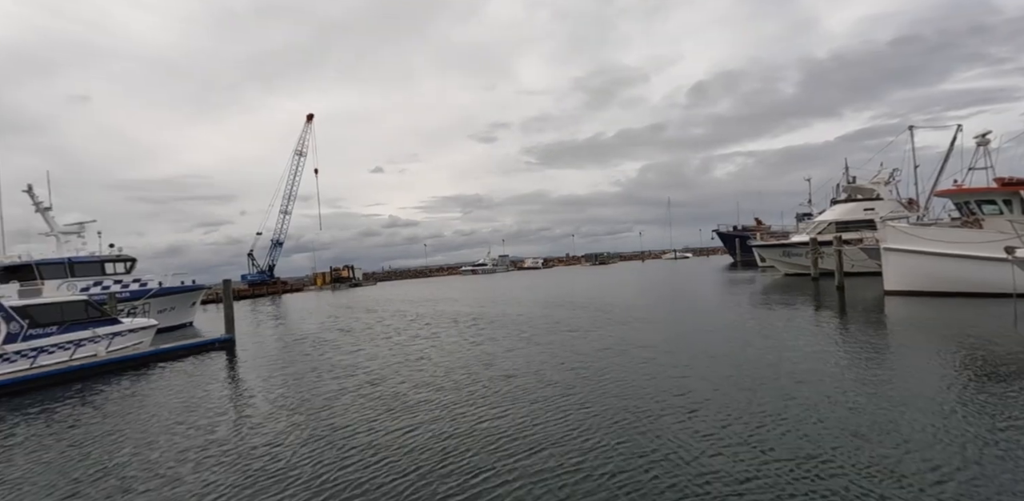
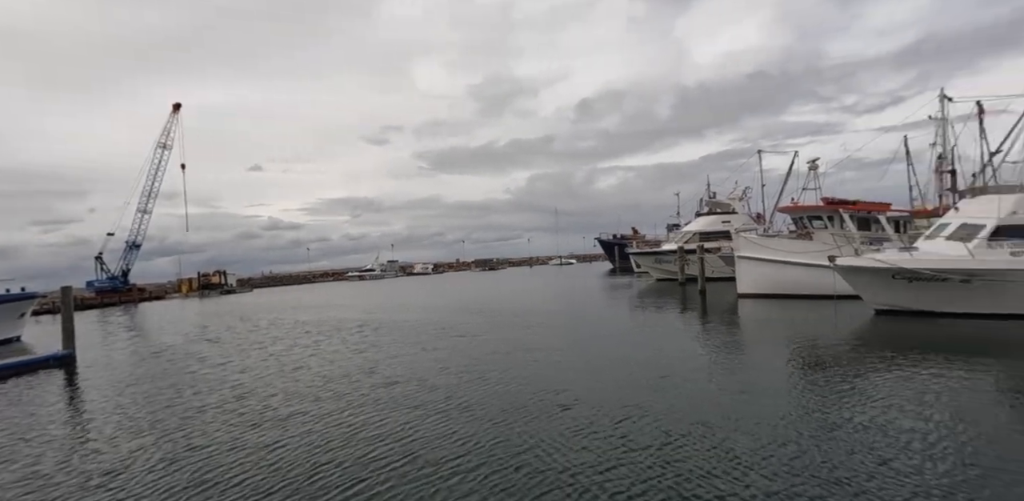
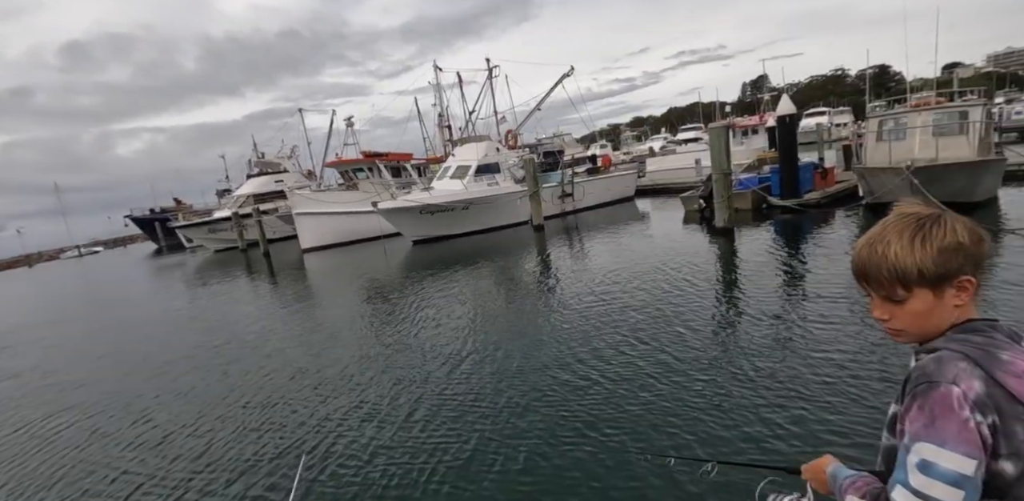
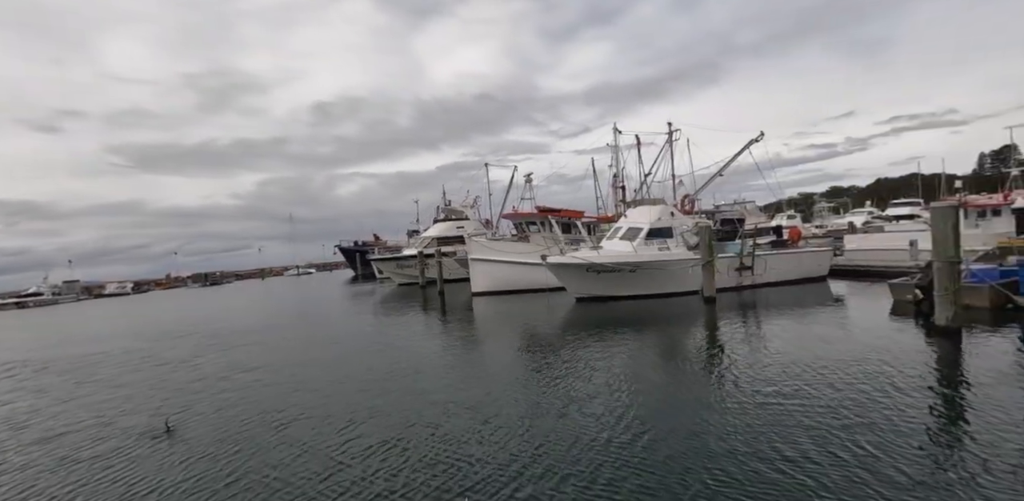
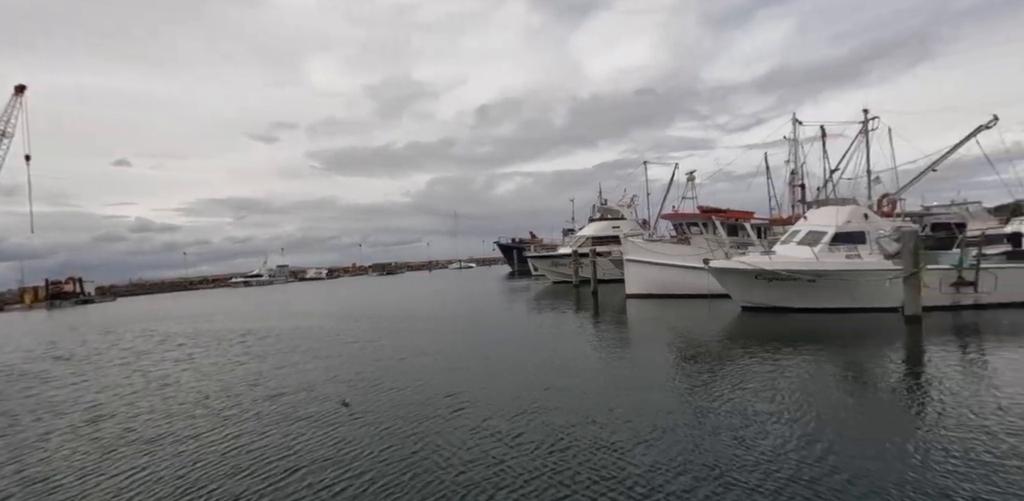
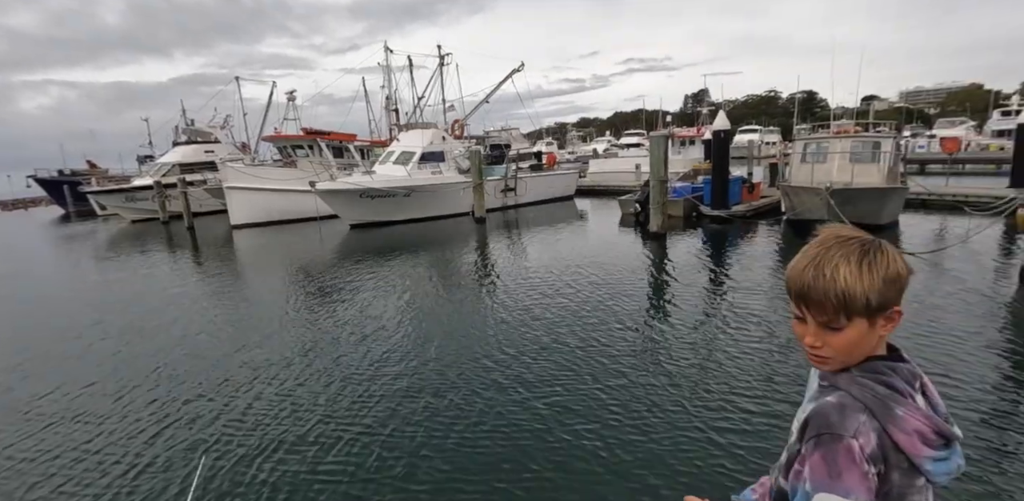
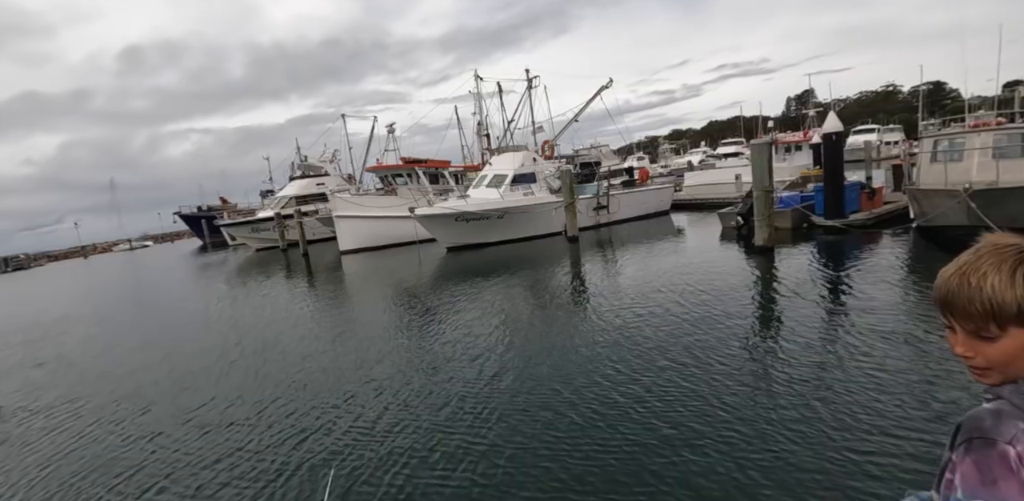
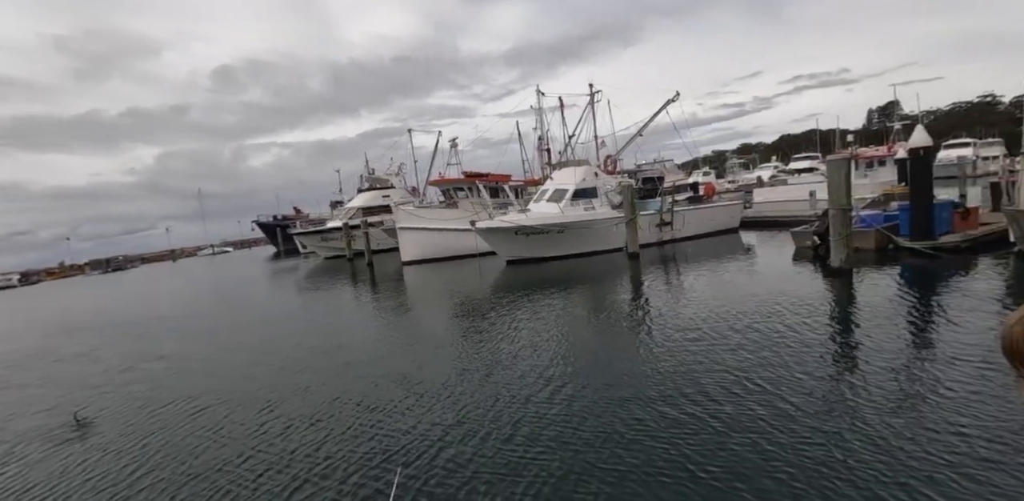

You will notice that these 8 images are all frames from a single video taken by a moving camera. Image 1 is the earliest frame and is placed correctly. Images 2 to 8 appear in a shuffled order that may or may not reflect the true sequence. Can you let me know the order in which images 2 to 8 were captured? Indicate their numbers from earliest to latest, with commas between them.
2, 5, 4, 8, 3, 7, 6
